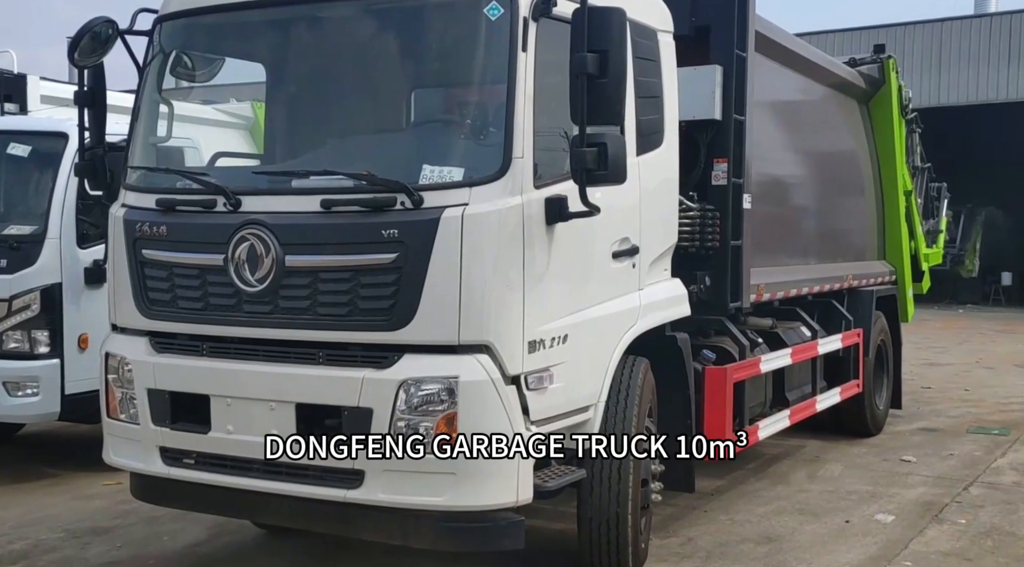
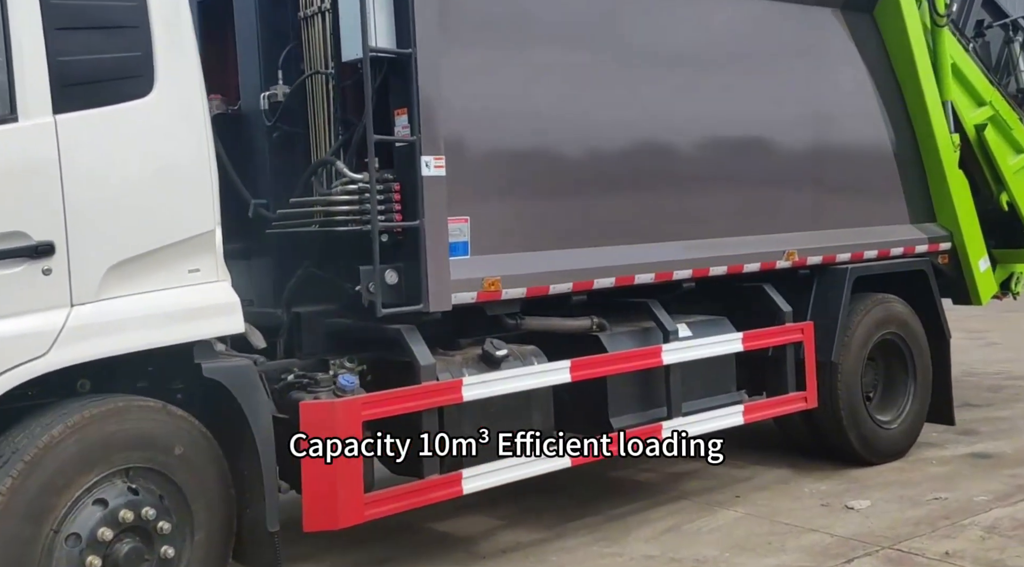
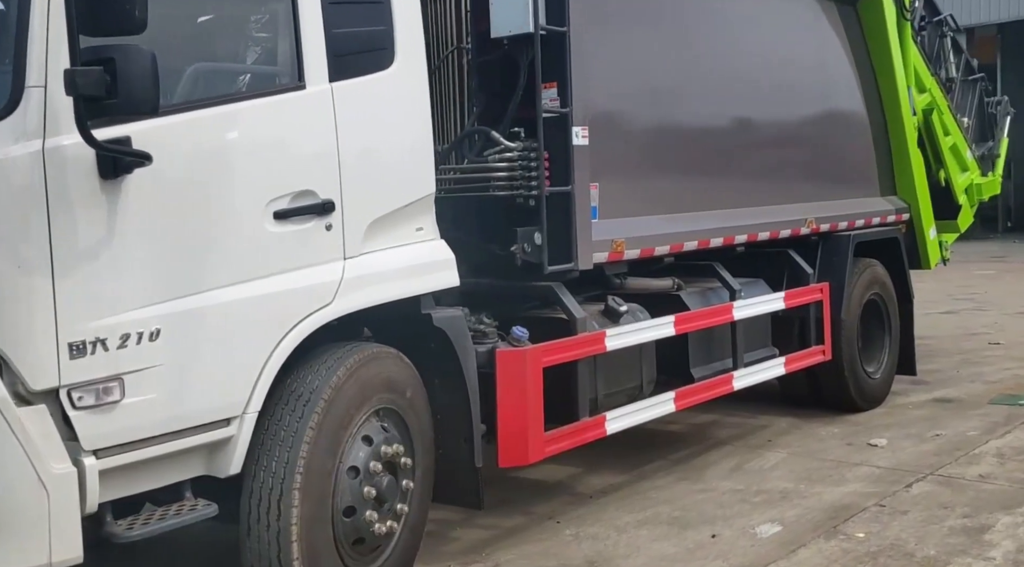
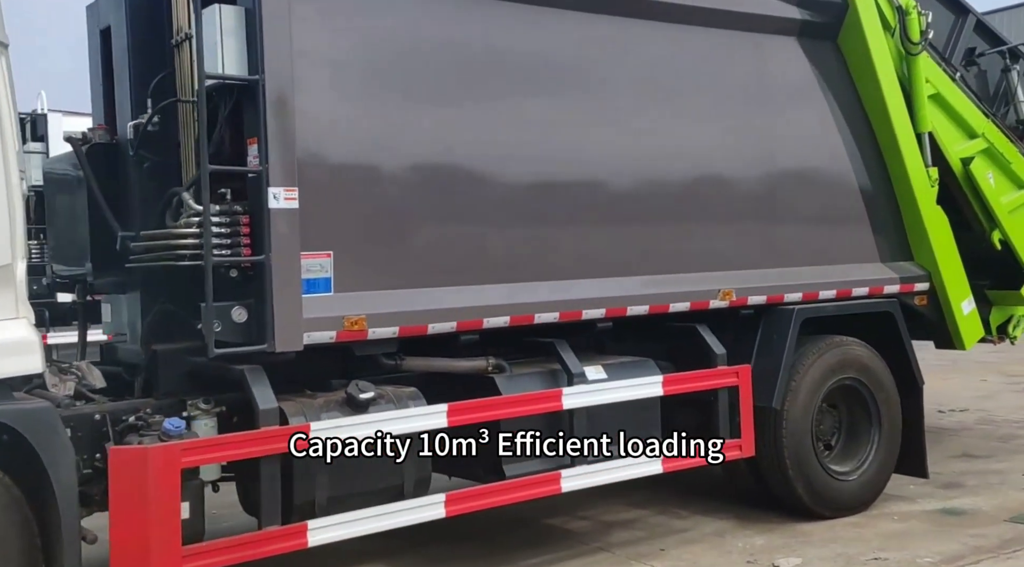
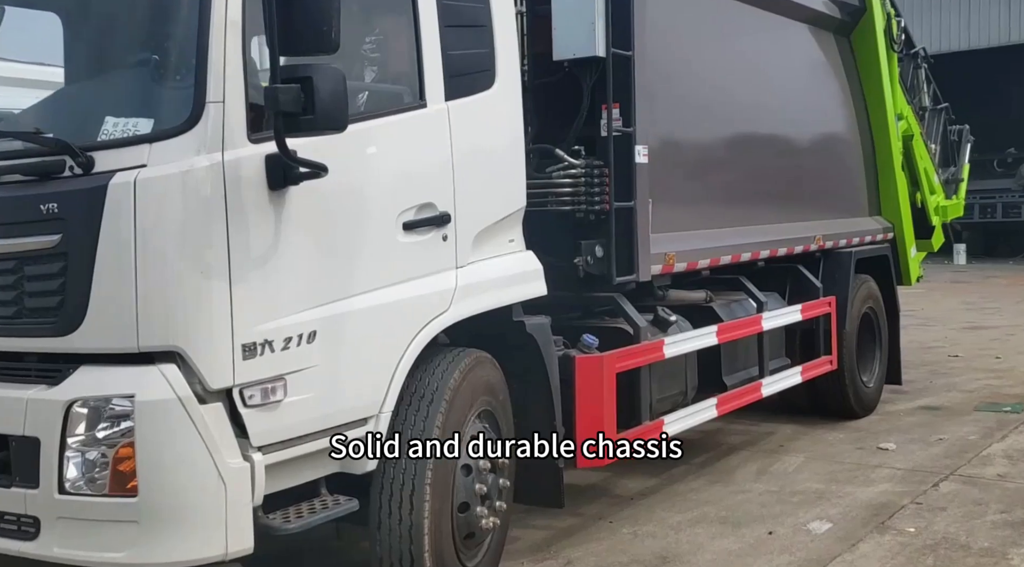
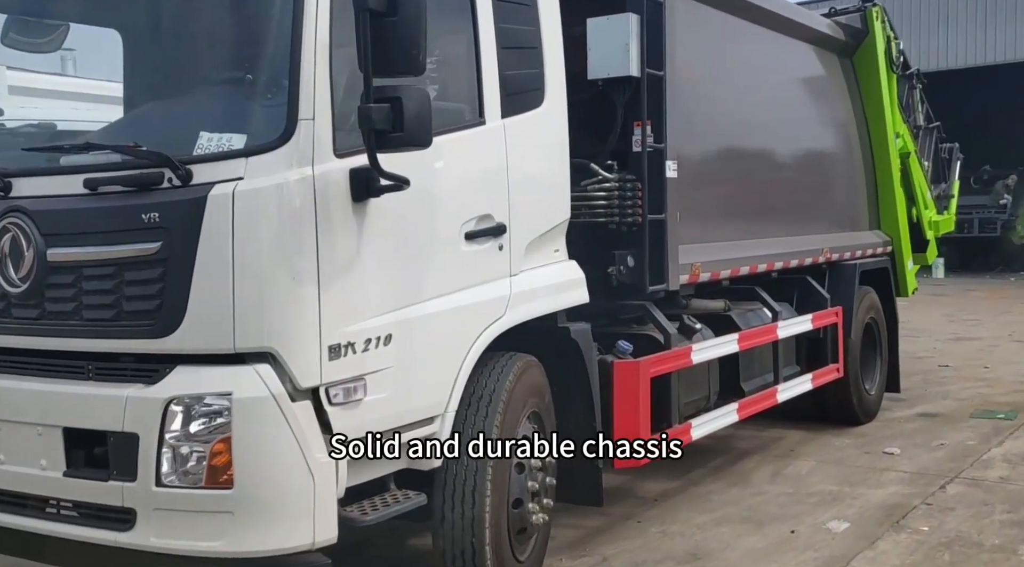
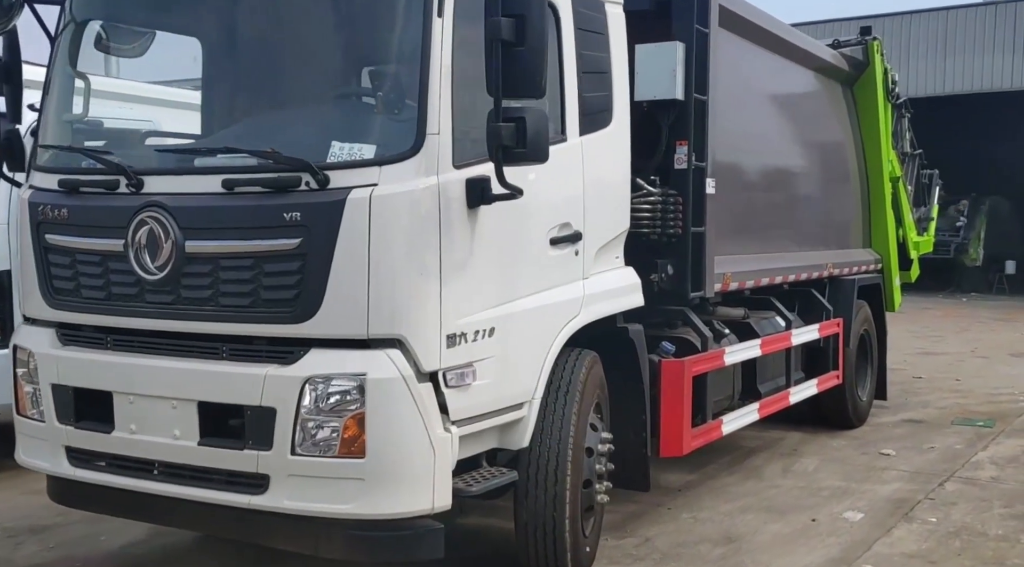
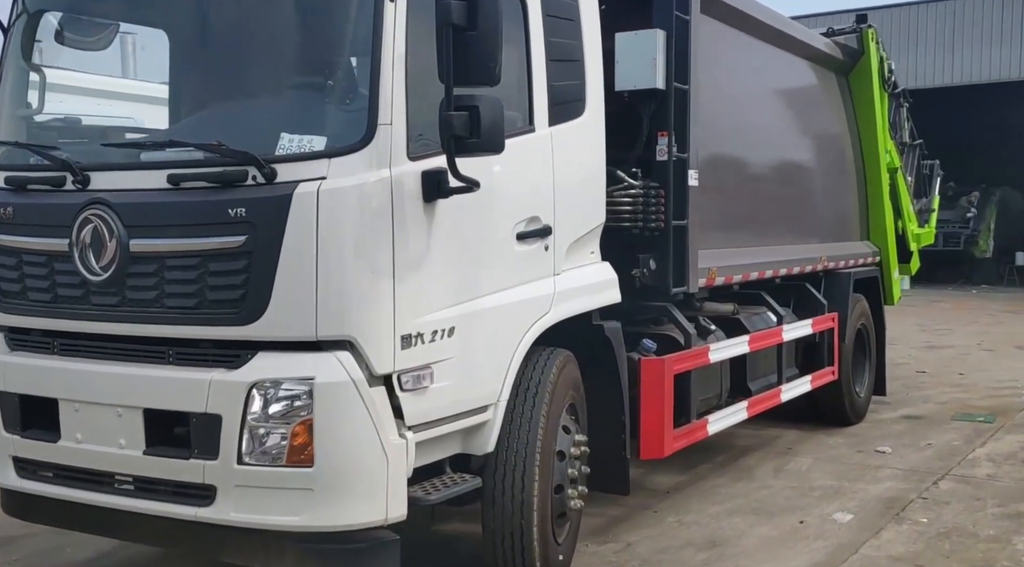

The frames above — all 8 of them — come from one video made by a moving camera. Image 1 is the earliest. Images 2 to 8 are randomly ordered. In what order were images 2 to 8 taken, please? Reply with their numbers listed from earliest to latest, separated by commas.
7, 8, 6, 5, 3, 2, 4
